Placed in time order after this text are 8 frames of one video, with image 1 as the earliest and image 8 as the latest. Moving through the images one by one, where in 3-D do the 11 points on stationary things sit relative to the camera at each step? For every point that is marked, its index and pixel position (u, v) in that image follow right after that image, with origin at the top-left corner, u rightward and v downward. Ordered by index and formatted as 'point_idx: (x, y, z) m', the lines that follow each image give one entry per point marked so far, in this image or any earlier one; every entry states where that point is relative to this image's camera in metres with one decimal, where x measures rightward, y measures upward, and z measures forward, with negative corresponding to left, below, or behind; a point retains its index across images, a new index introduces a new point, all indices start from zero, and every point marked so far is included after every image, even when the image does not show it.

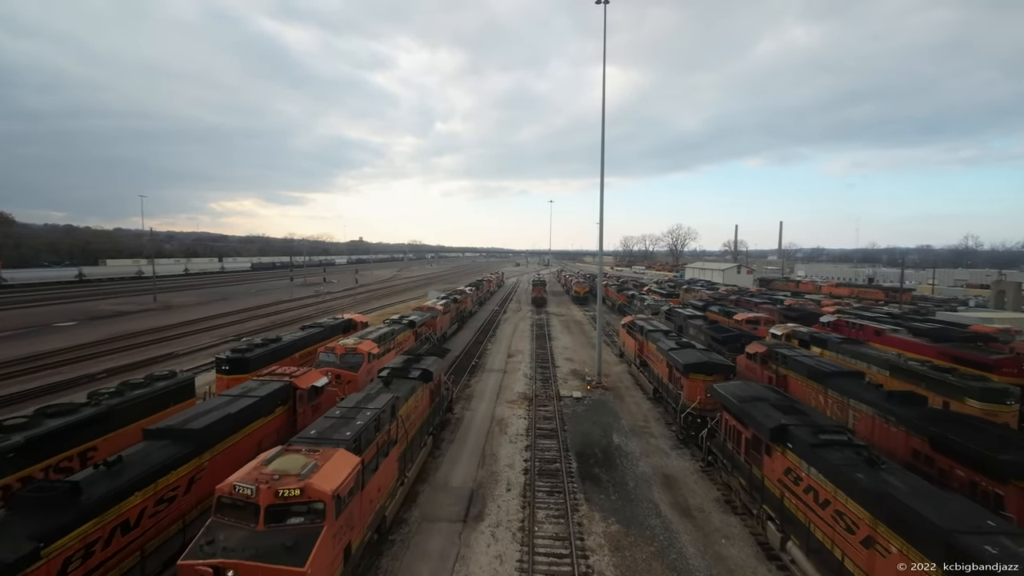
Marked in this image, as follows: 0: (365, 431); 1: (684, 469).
0: (-3.4, -3.3, +11.0) m
1: (+5.8, -6.1, +16.2) m
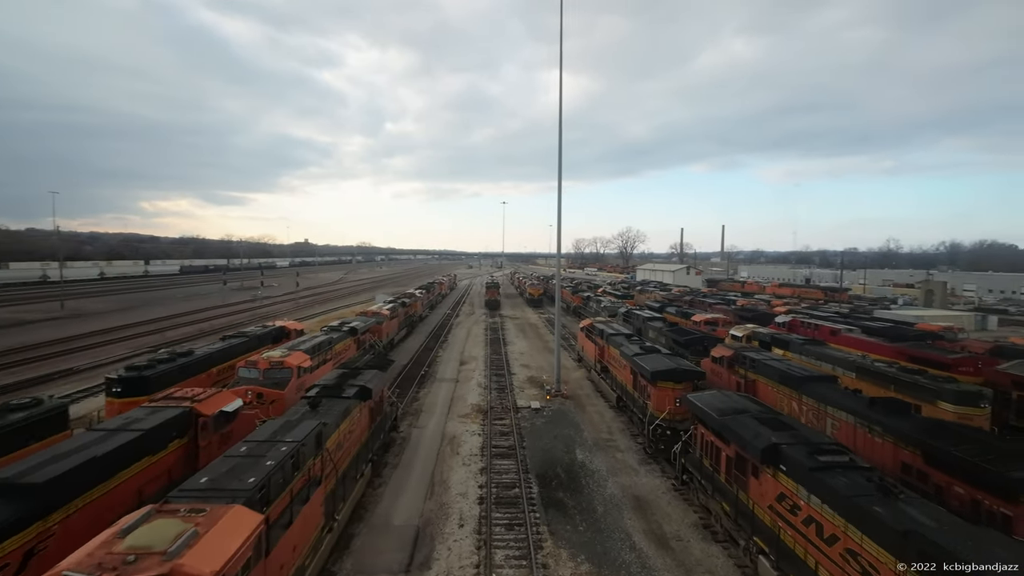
0: (-4.3, -3.4, +8.7) m
1: (+4.4, -6.1, +14.7) m
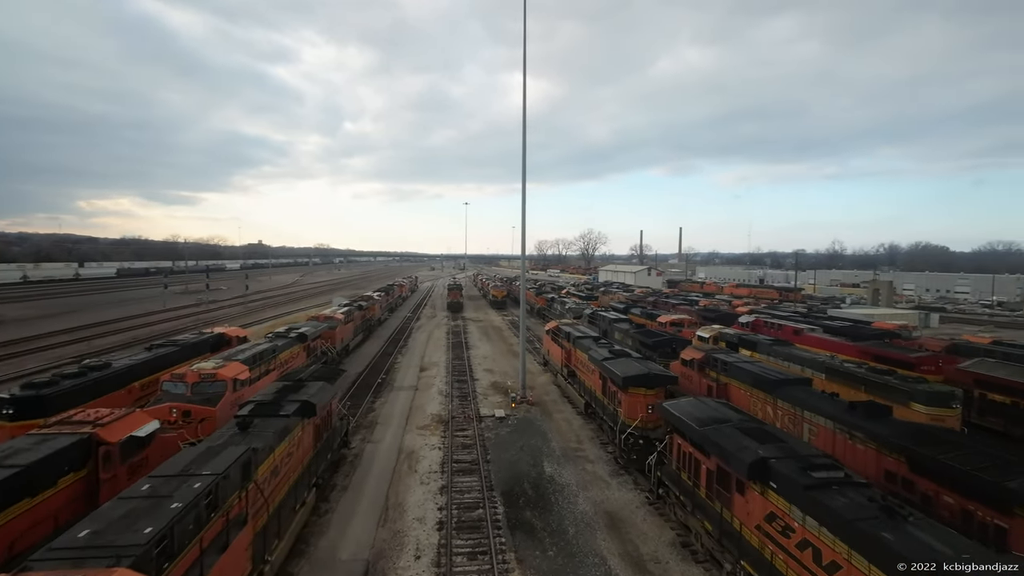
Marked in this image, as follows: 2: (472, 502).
0: (-4.9, -3.4, +7.1) m
1: (+3.4, -6.1, +13.8) m
2: (-1.2, -6.1, +13.8) m
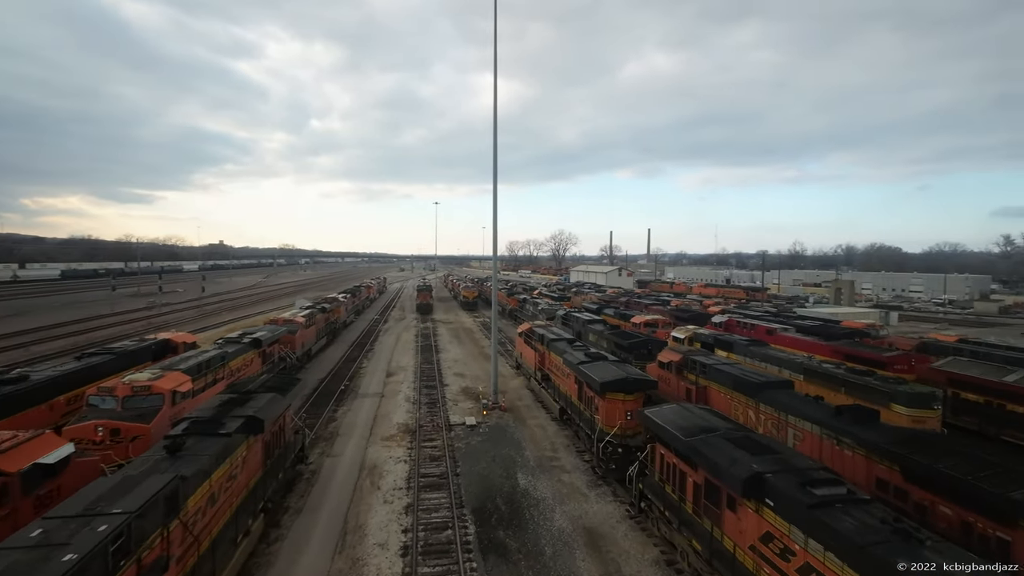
0: (-5.2, -3.4, +5.7) m
1: (+2.6, -6.1, +12.9) m
2: (-1.9, -6.1, +12.6) m
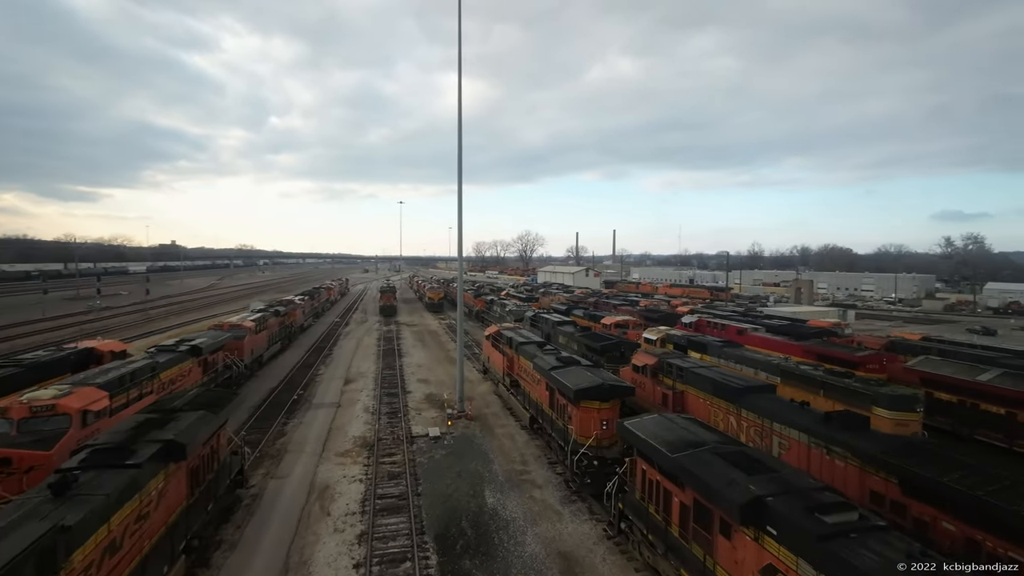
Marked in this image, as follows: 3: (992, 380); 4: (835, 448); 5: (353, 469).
0: (-5.5, -3.5, +4.1) m
1: (+1.8, -6.1, +11.8) m
2: (-2.7, -6.2, +11.2) m
3: (+15.5, -3.0, +15.6) m
4: (+7.3, -3.6, +10.8) m
5: (-5.2, -5.9, +15.7) m
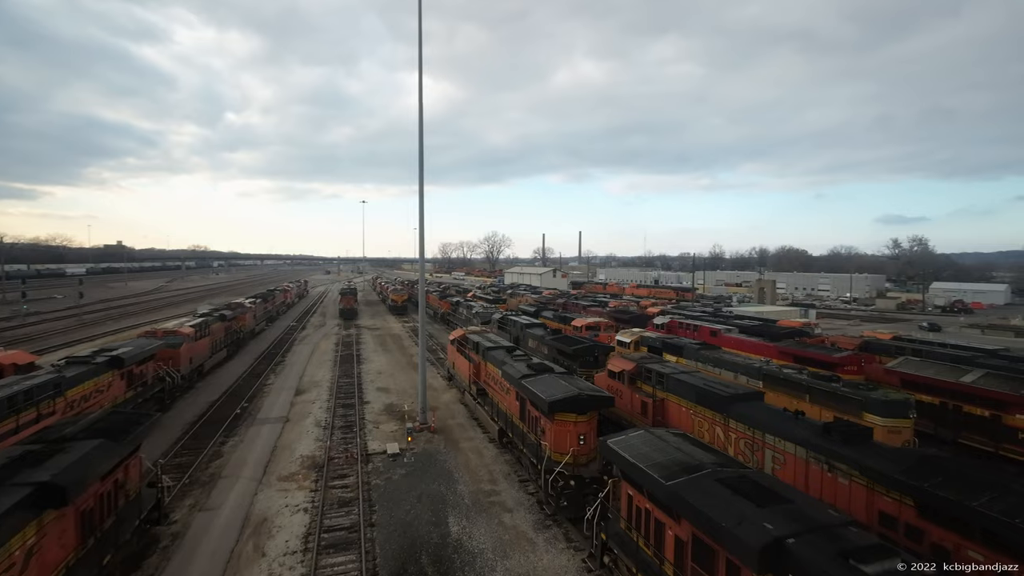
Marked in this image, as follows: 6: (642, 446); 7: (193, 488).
0: (-5.7, -3.5, +2.2) m
1: (+1.1, -6.1, +10.3) m
2: (-3.3, -6.2, +9.5) m
3: (+14.5, -2.9, +15.1) m
4: (+6.6, -3.6, +9.7) m
5: (-6.2, -6.0, +13.8) m
6: (+2.6, -3.1, +9.4) m
7: (-9.4, -5.8, +14.2) m
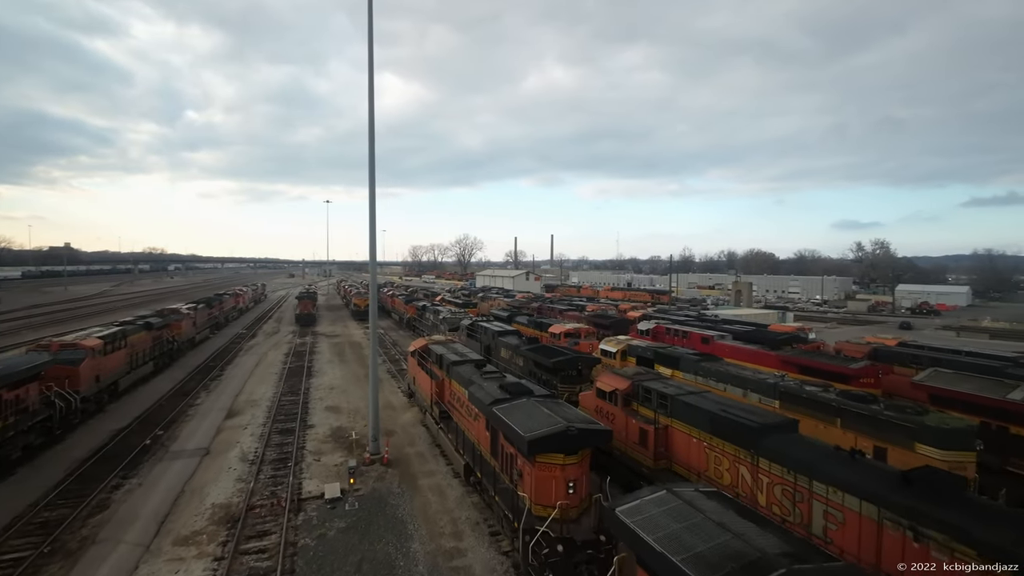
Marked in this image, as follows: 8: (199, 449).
0: (-5.7, -3.4, -1.2) m
1: (+0.6, -6.1, +7.3) m
2: (-3.8, -6.2, +6.2) m
3: (+13.7, -3.0, +12.8) m
4: (+6.1, -3.6, +7.1) m
5: (-6.8, -6.0, +10.4) m
6: (+2.1, -3.1, +6.5) m
7: (-10.1, -5.9, +10.5) m
8: (-11.0, -5.7, +17.0) m
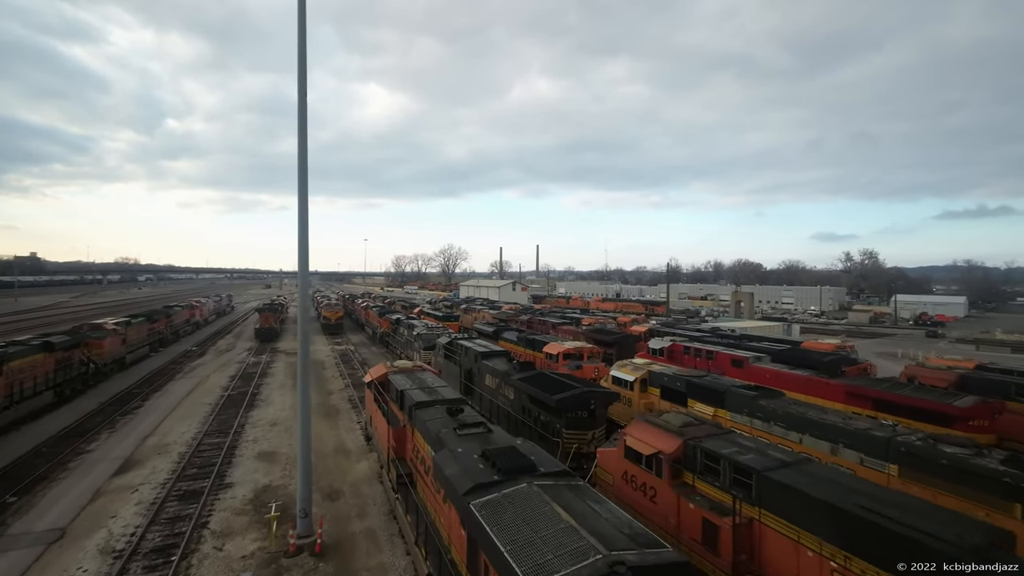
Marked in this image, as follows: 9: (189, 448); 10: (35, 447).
0: (-5.4, -3.3, -6.1) m
1: (+0.6, -6.2, +2.6) m
2: (-3.7, -6.2, +1.3) m
3: (+13.5, -3.1, +8.6) m
4: (+6.1, -3.6, +2.5) m
5: (-6.9, -6.1, +5.4) m
6: (+2.1, -3.1, +1.9) m
7: (-10.2, -6.1, +5.4) m
8: (-11.3, -5.9, +11.9) m
9: (-11.6, -5.7, +17.5) m
10: (-17.2, -5.7, +17.5) m
